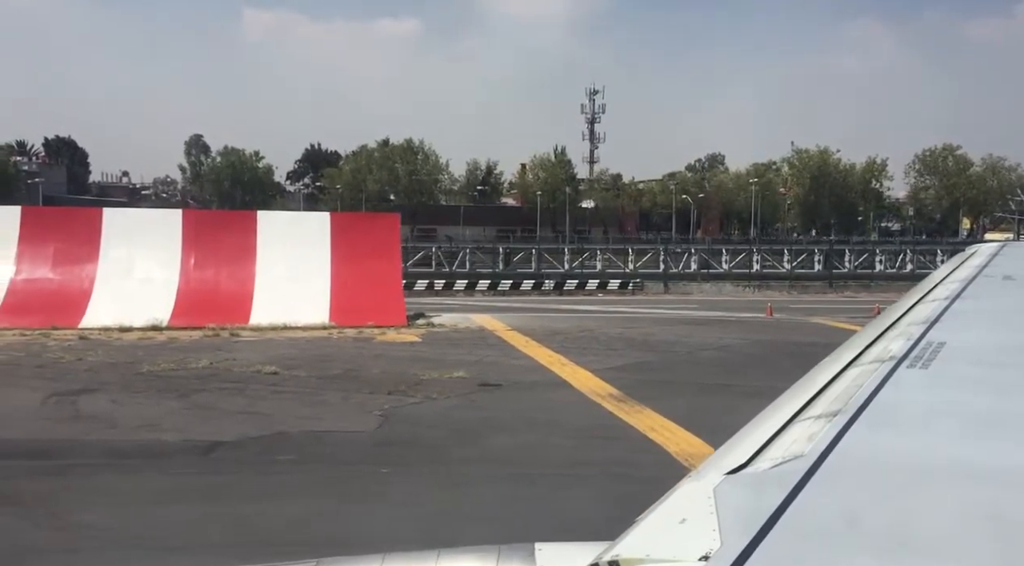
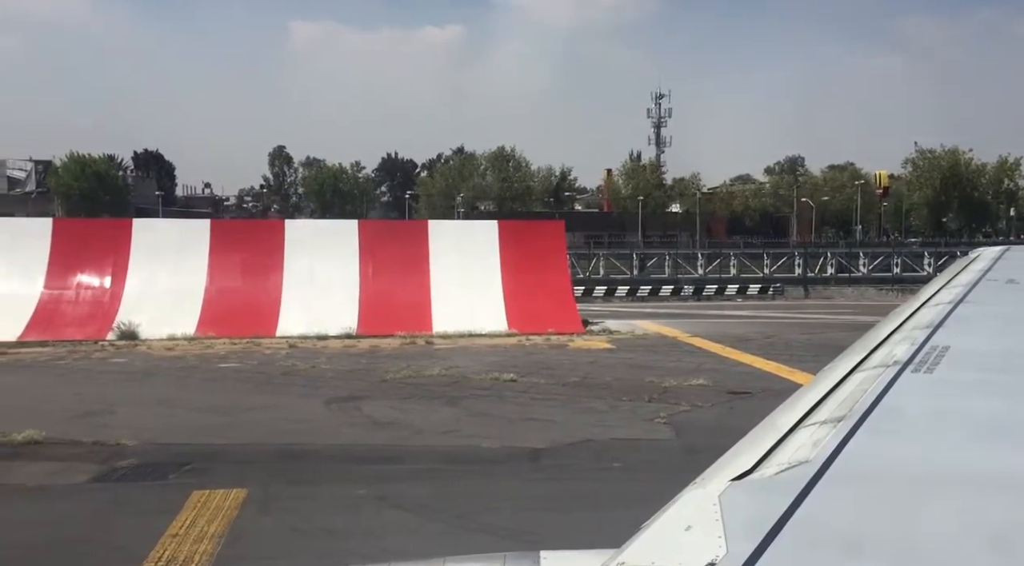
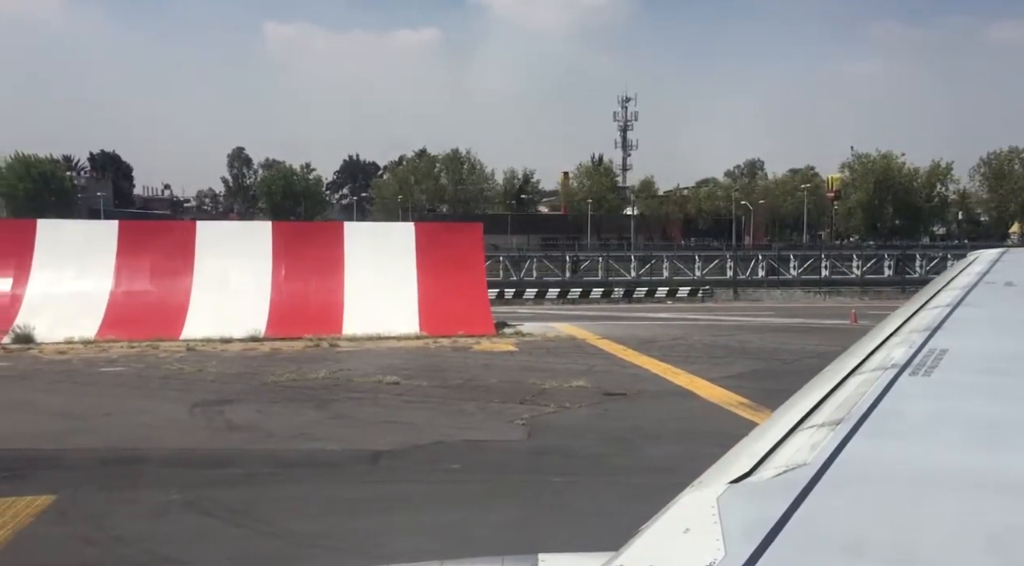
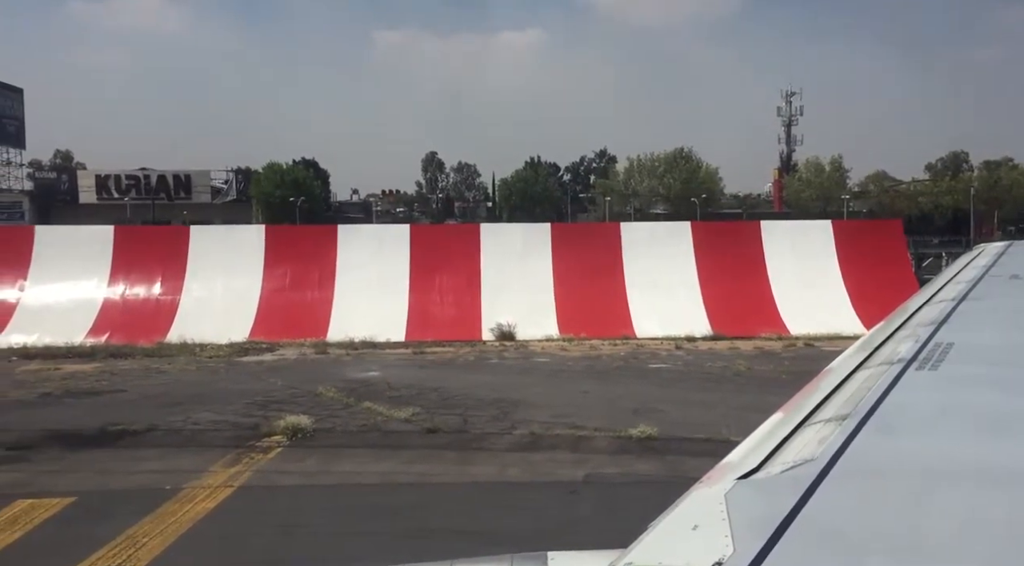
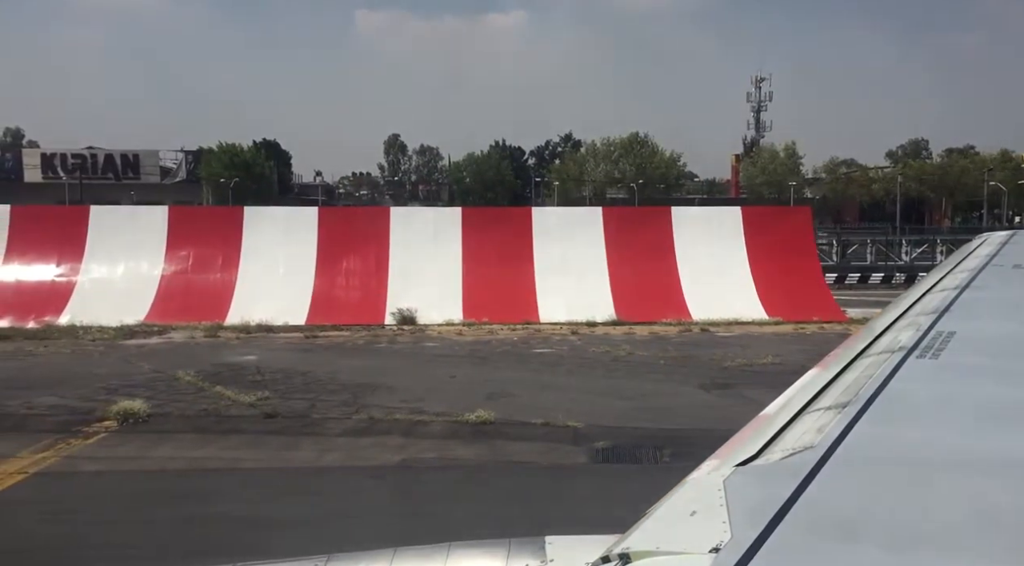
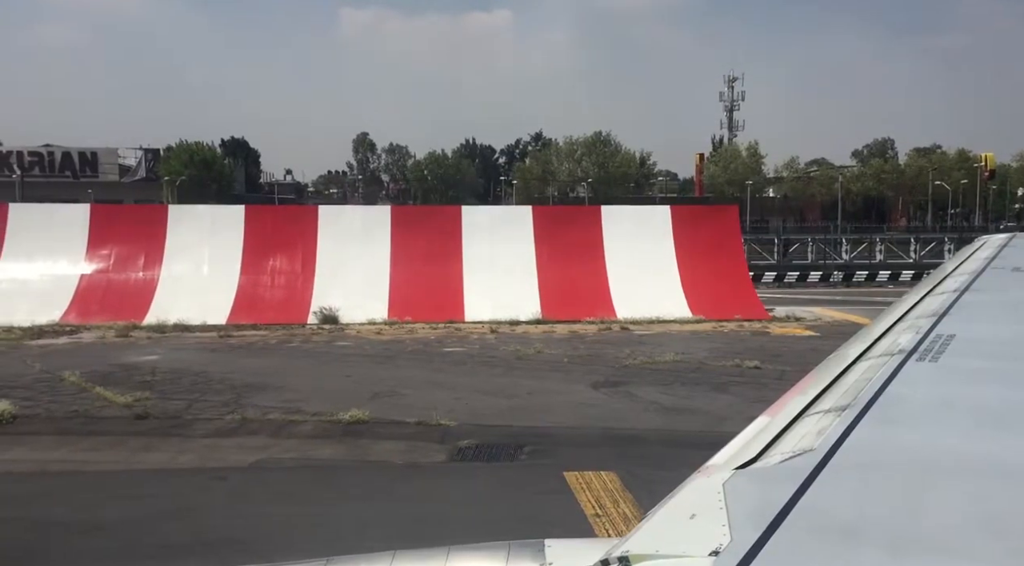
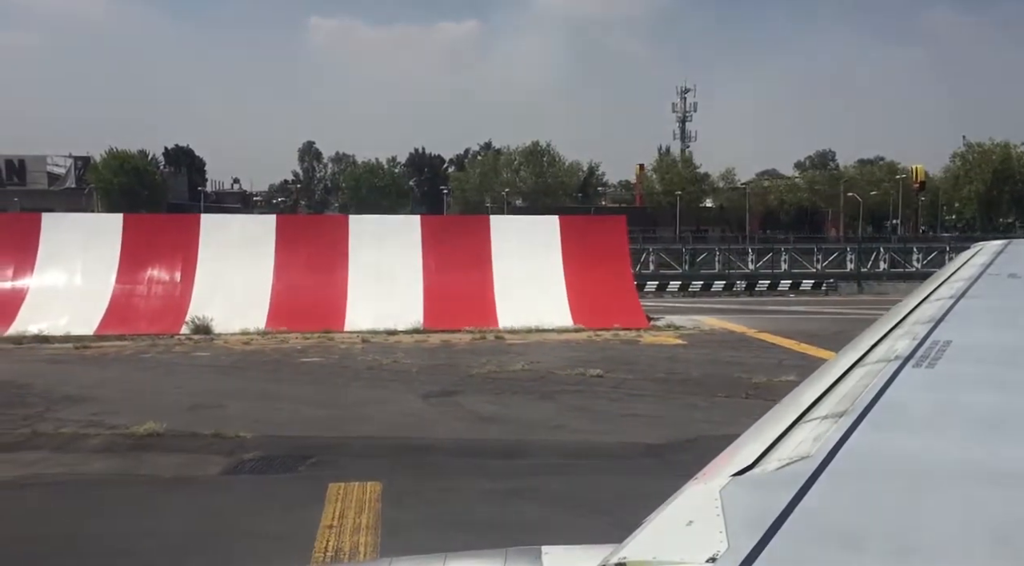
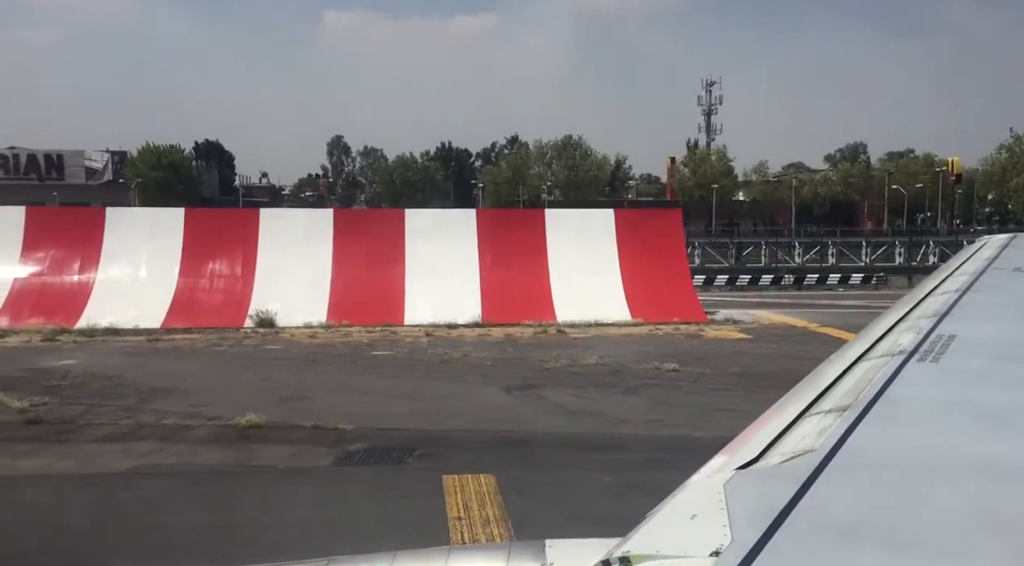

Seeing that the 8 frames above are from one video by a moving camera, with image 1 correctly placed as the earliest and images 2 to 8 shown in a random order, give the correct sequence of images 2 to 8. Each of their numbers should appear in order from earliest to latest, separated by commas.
3, 2, 7, 8, 6, 5, 4
